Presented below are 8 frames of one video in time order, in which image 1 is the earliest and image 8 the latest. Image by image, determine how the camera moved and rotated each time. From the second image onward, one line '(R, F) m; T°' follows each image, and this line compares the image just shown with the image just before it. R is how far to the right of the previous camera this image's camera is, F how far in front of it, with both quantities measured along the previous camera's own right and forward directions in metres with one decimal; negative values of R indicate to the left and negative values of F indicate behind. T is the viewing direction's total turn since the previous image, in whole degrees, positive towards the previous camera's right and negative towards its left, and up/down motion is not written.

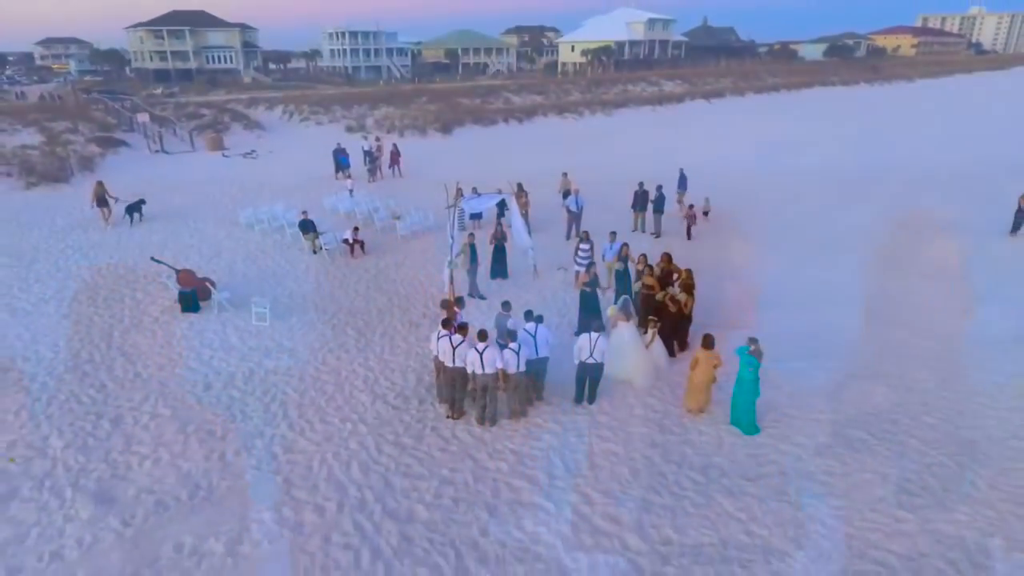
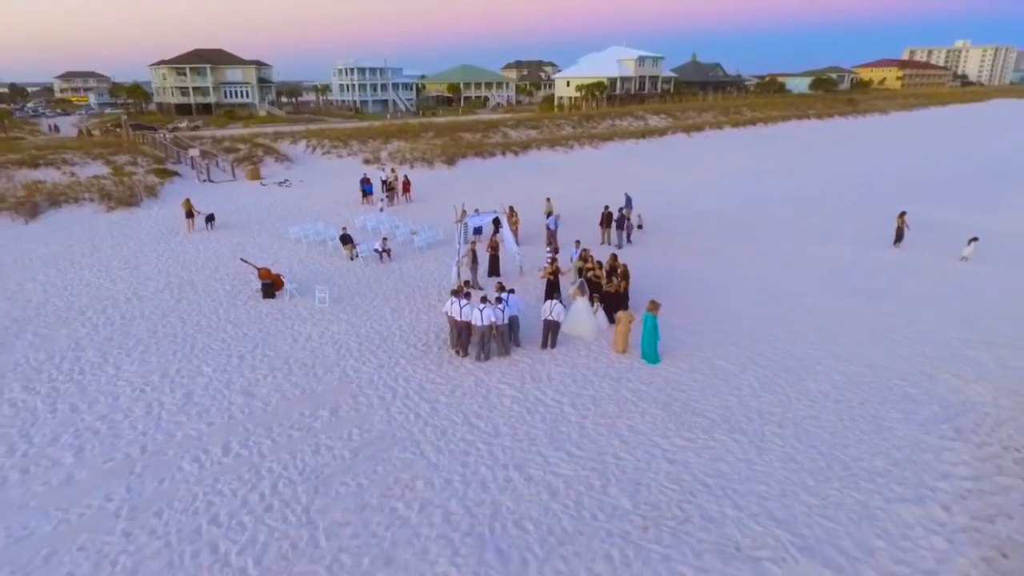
(+0.2, -3.2) m; 0°
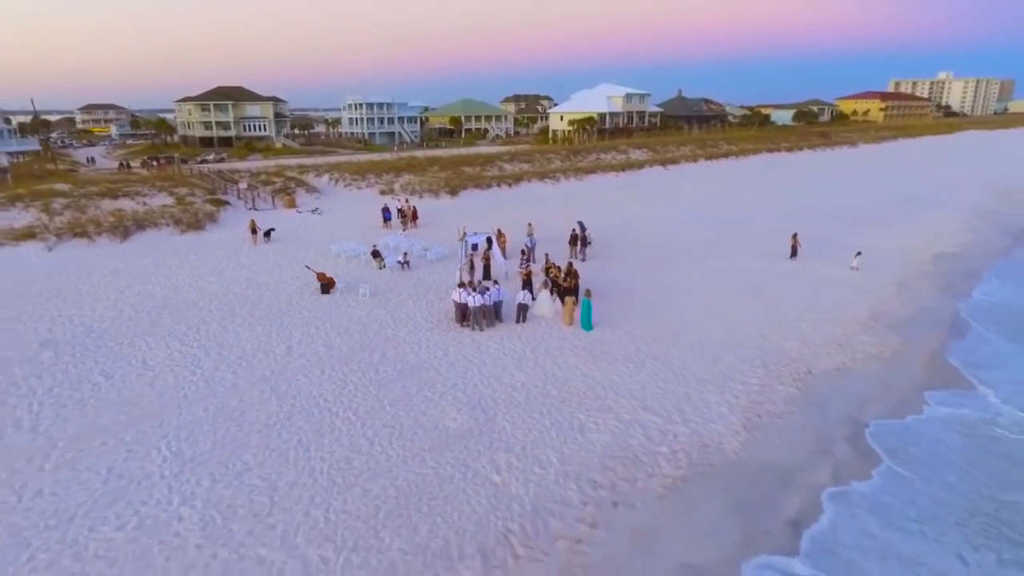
(+0.4, -4.6) m; 0°
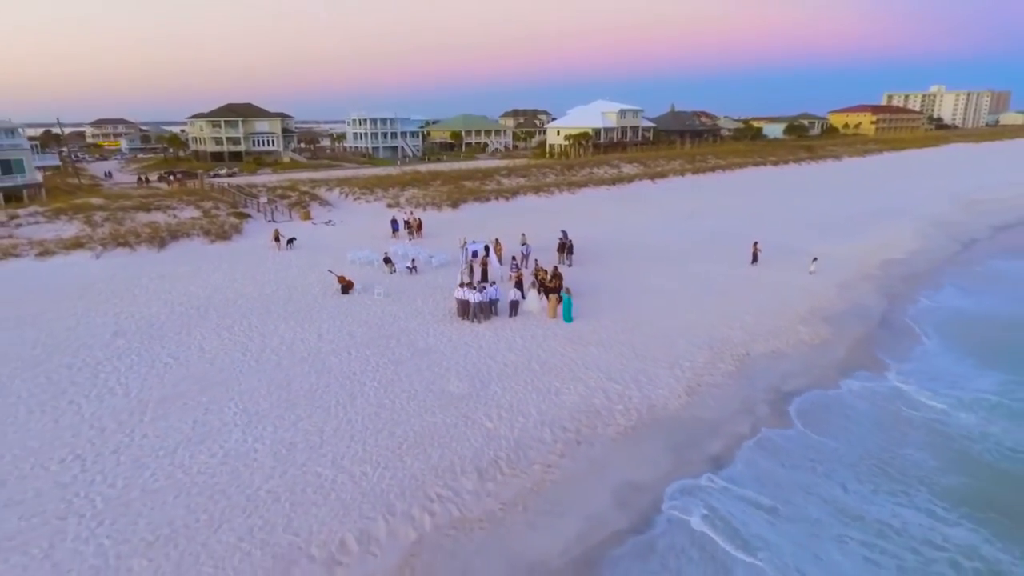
(+0.2, -2.6) m; 0°
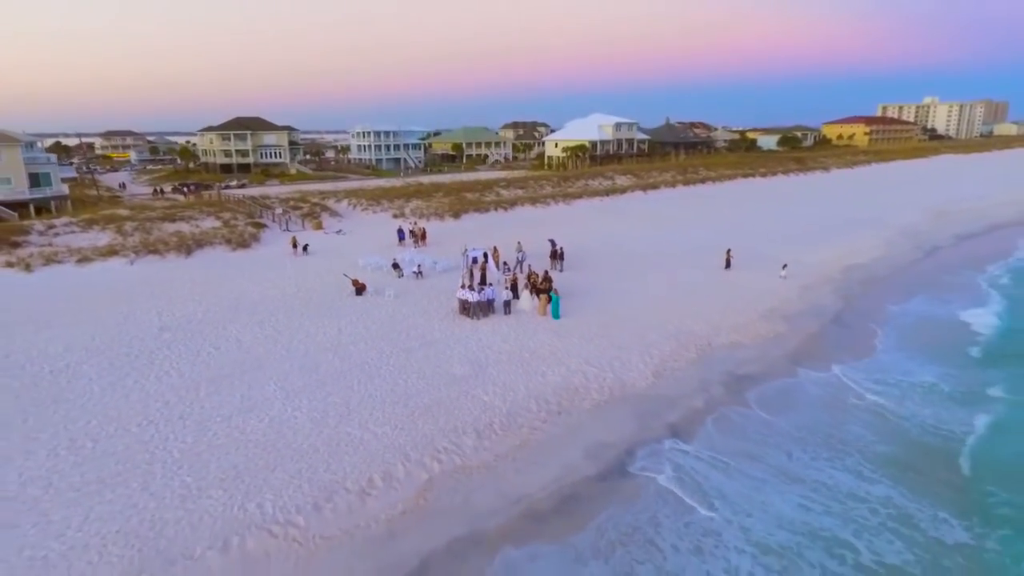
(+0.2, -2.3) m; 0°
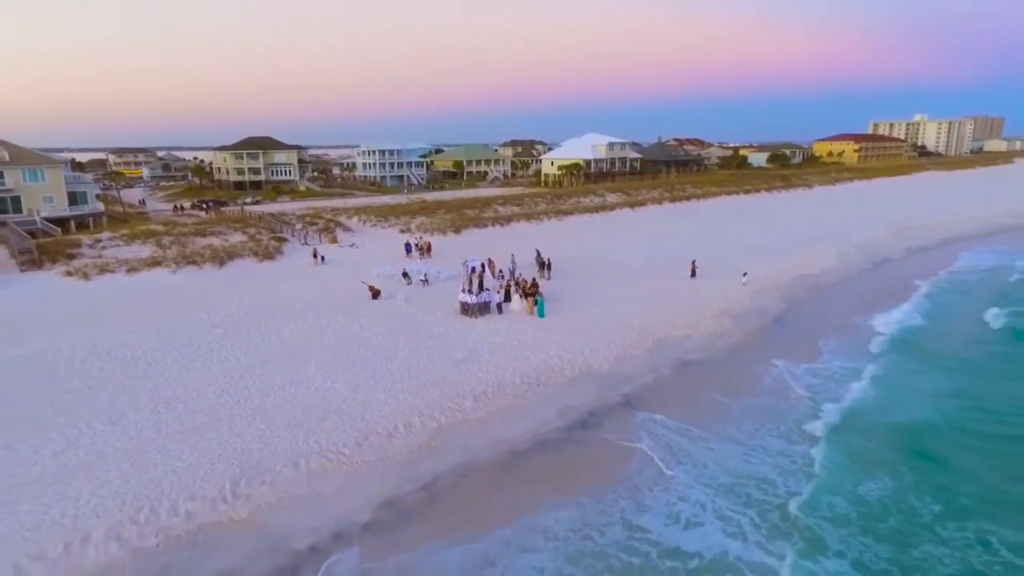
(+0.3, -3.7) m; 0°
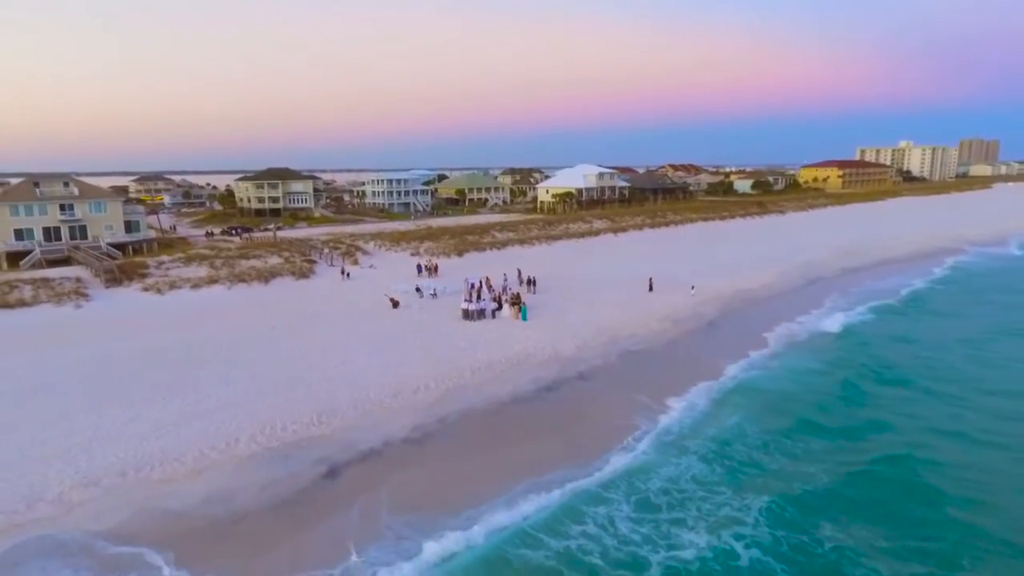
(+0.5, -6.6) m; 0°
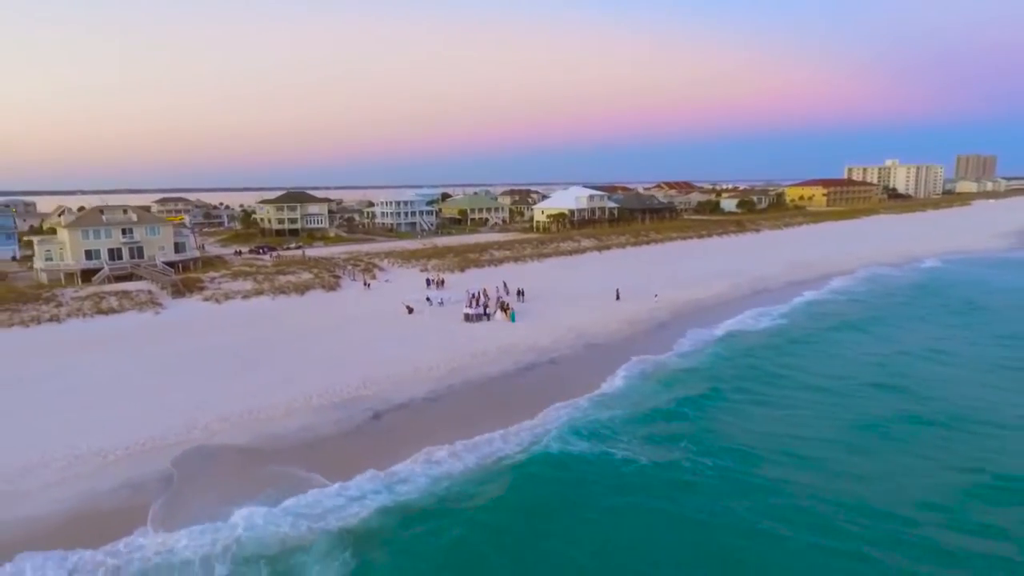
(+0.7, -7.7) m; 0°
